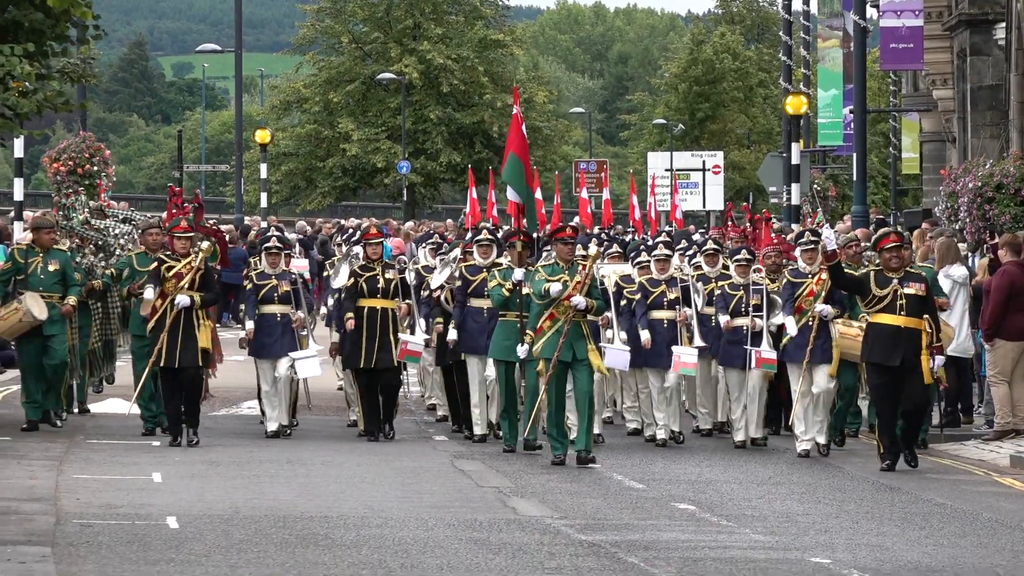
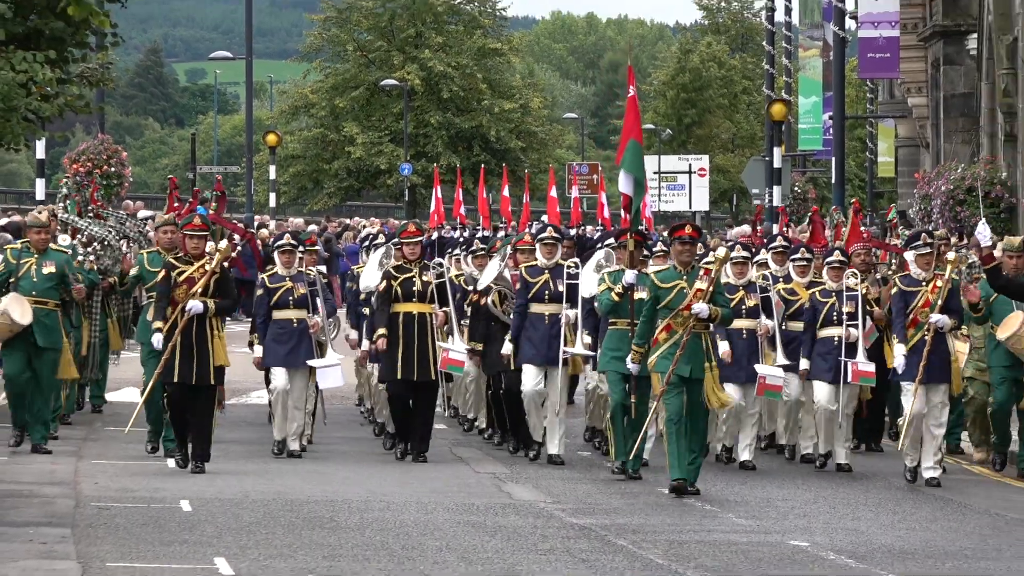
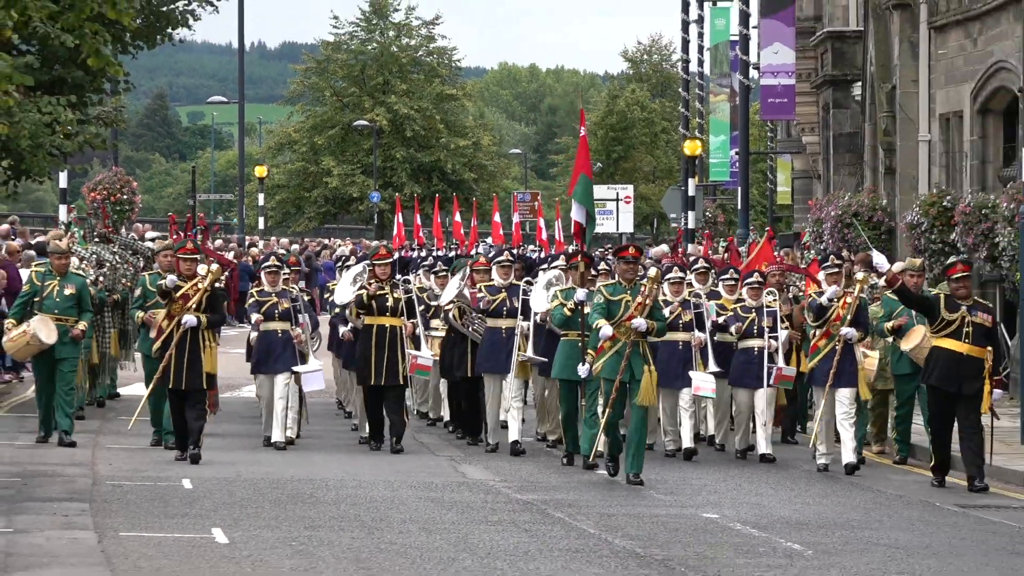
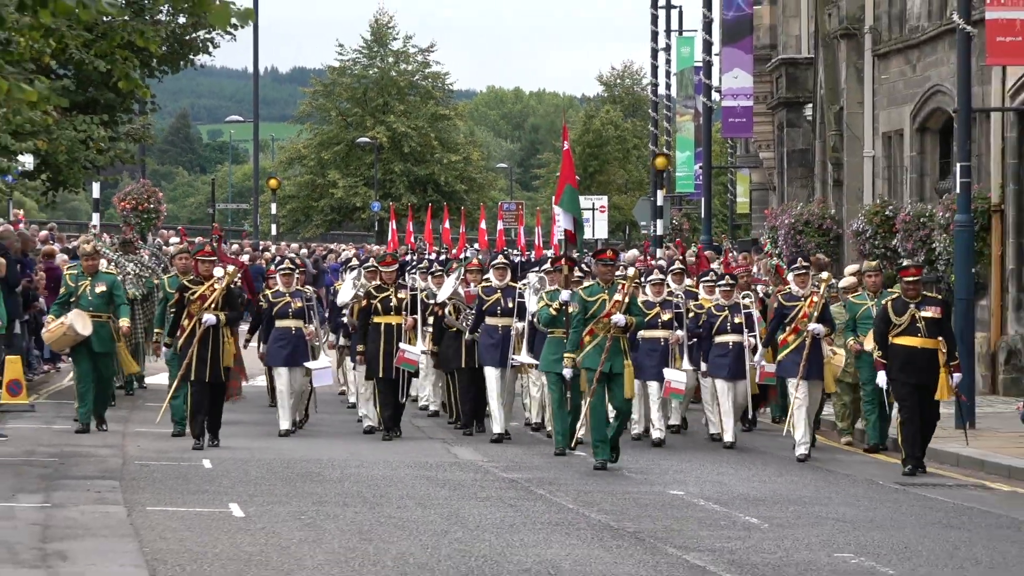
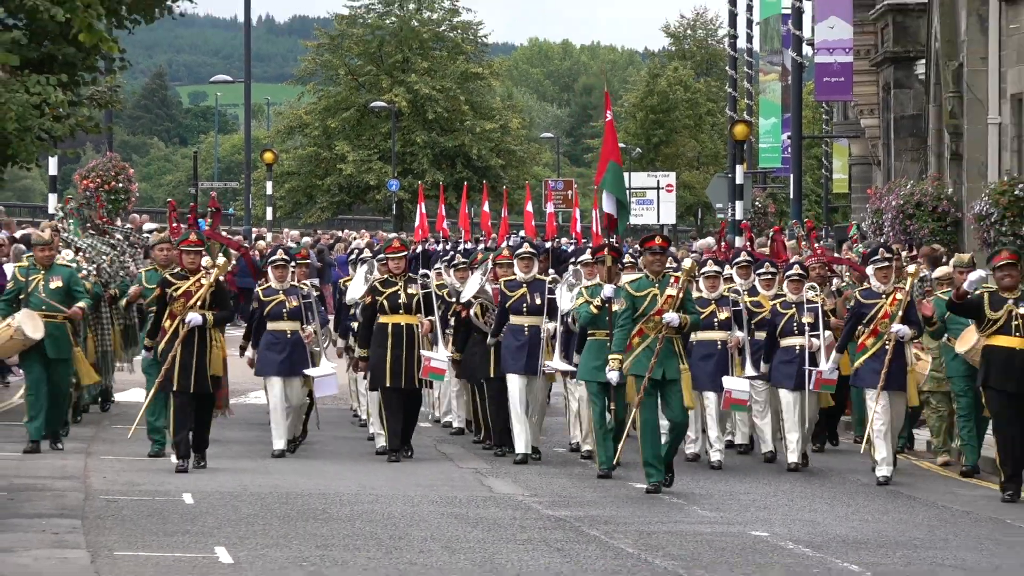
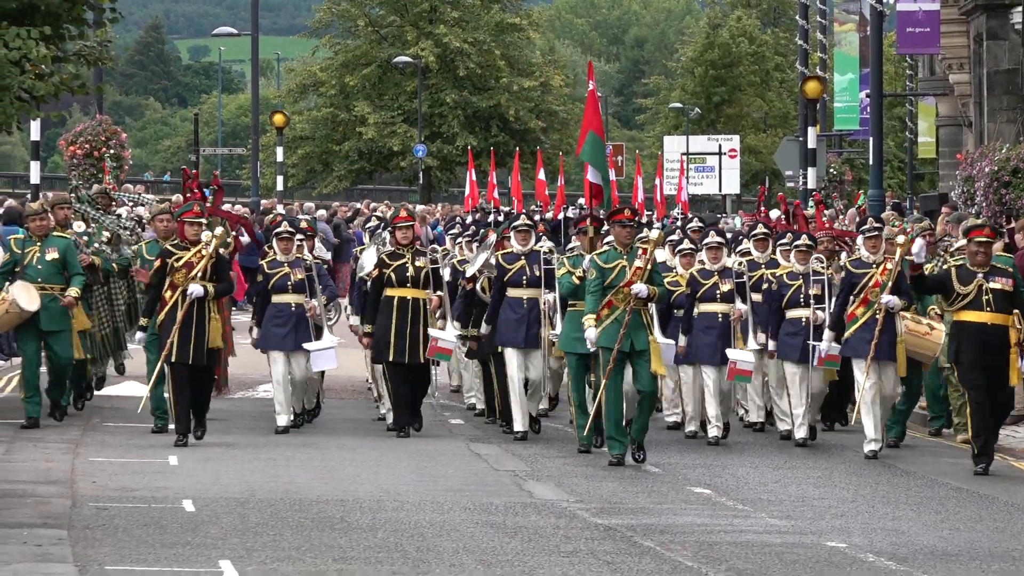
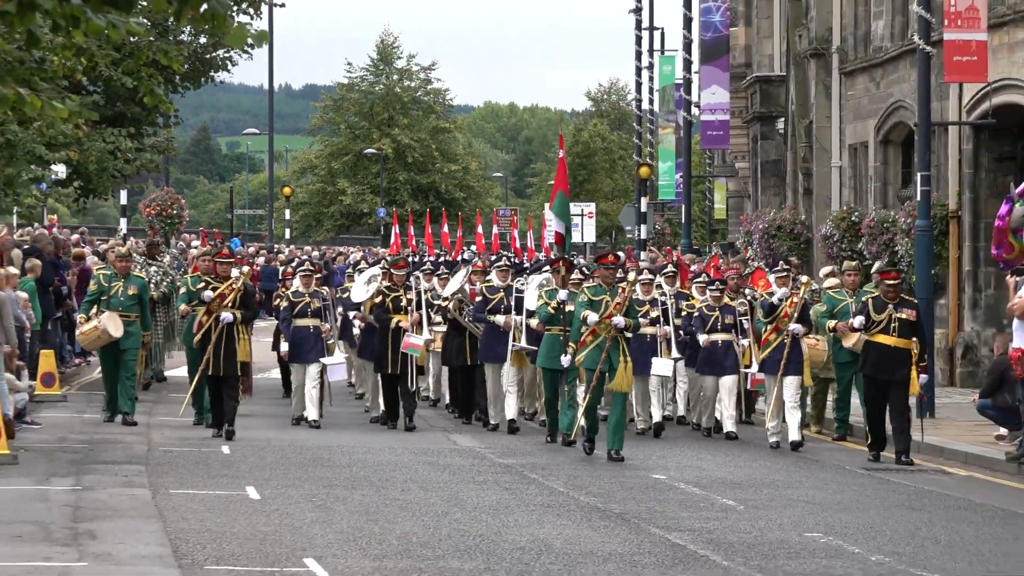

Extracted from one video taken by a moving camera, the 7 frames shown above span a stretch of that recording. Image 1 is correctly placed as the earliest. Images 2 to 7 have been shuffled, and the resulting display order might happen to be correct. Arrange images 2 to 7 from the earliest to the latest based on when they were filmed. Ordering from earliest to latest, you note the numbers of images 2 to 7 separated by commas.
6, 2, 5, 3, 4, 7
